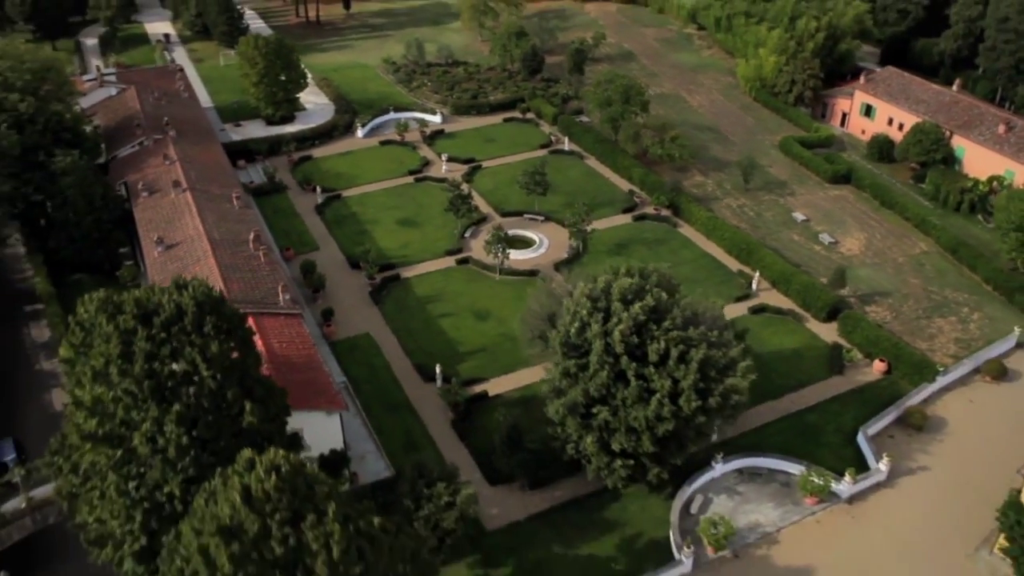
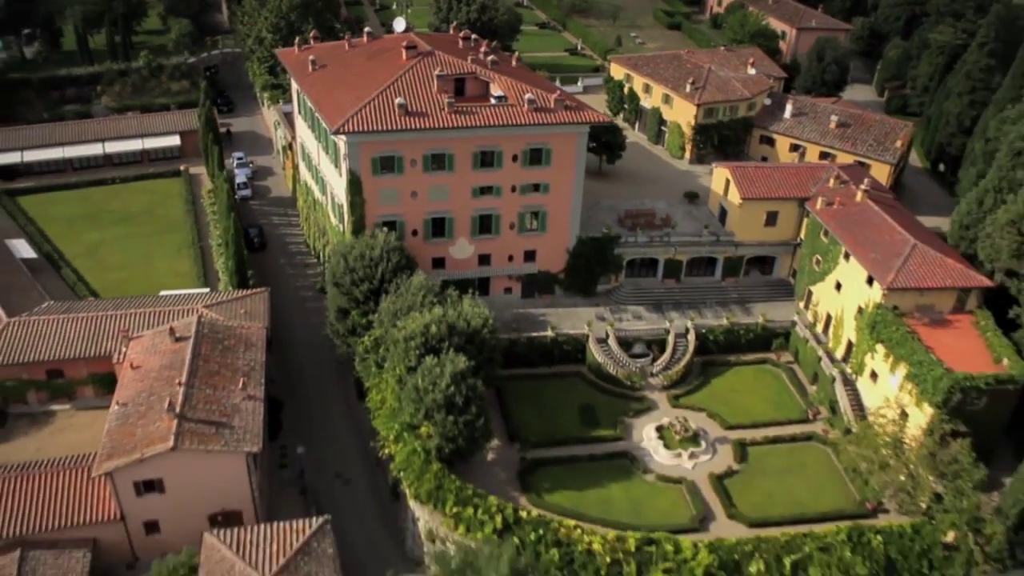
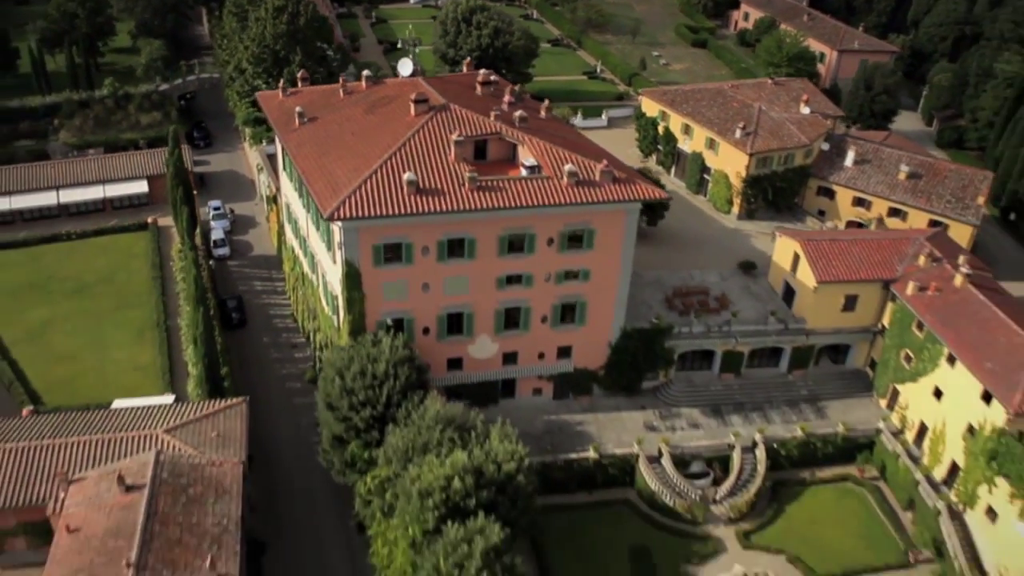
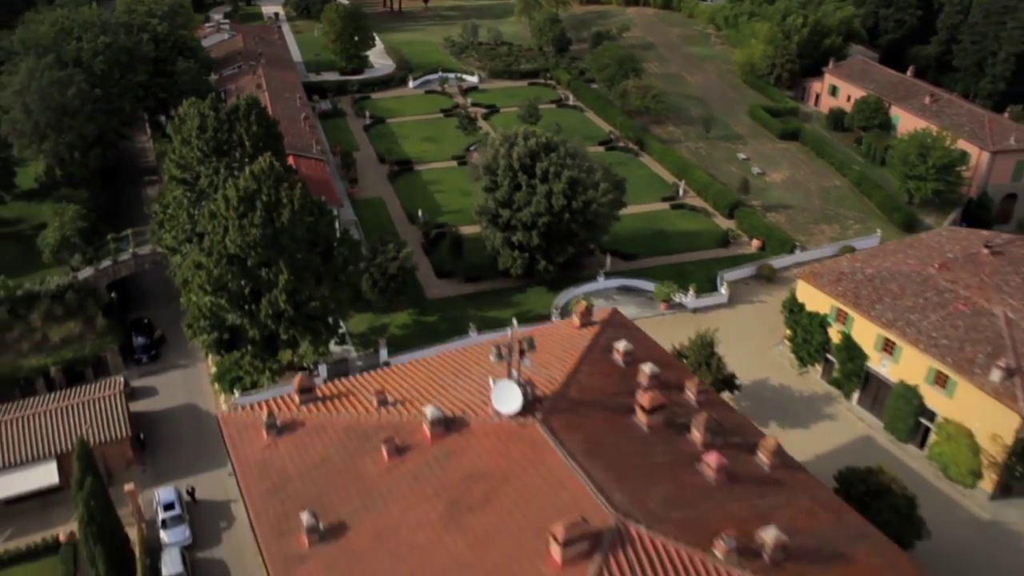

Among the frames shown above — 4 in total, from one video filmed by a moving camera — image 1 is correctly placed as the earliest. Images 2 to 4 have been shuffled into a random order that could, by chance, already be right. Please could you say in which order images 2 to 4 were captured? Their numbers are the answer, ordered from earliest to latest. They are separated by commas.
4, 3, 2
